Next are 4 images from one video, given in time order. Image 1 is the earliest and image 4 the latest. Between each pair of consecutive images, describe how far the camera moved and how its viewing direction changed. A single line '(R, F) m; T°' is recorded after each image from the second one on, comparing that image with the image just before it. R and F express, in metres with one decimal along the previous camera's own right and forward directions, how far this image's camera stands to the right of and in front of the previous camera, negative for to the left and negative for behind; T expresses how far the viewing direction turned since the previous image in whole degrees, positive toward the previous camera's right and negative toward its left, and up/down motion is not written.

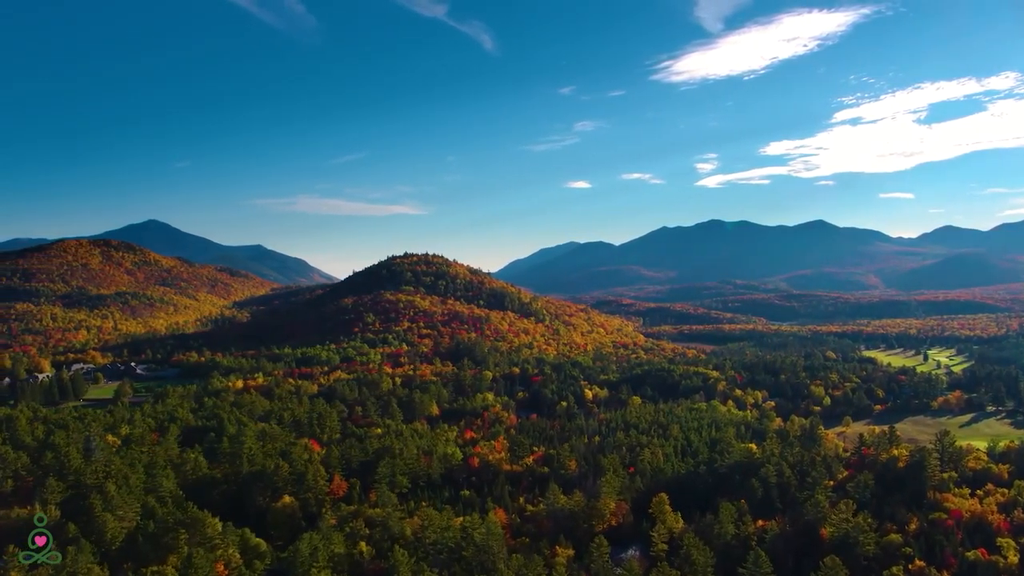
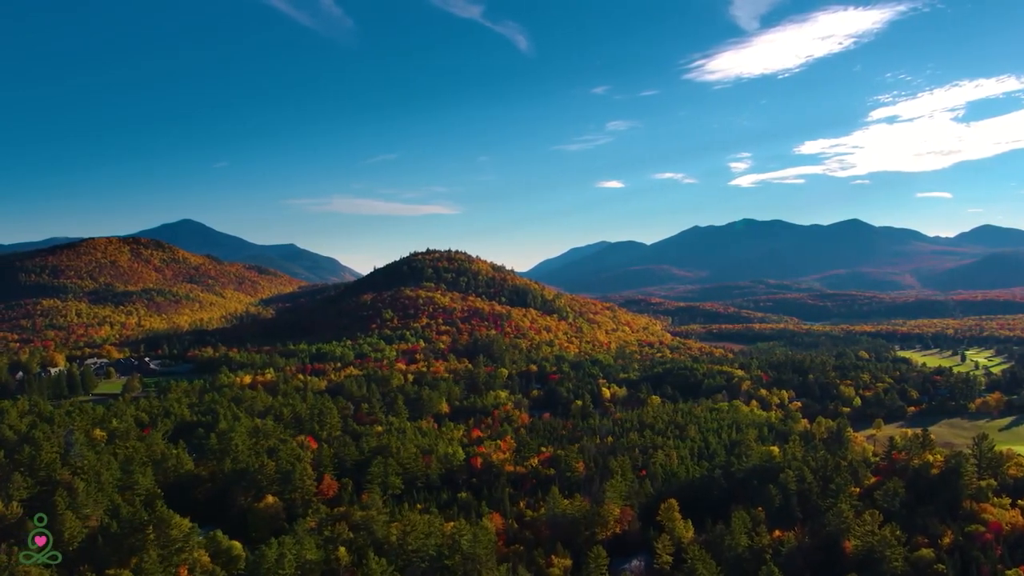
(+3.5, +4.7) m; -2°
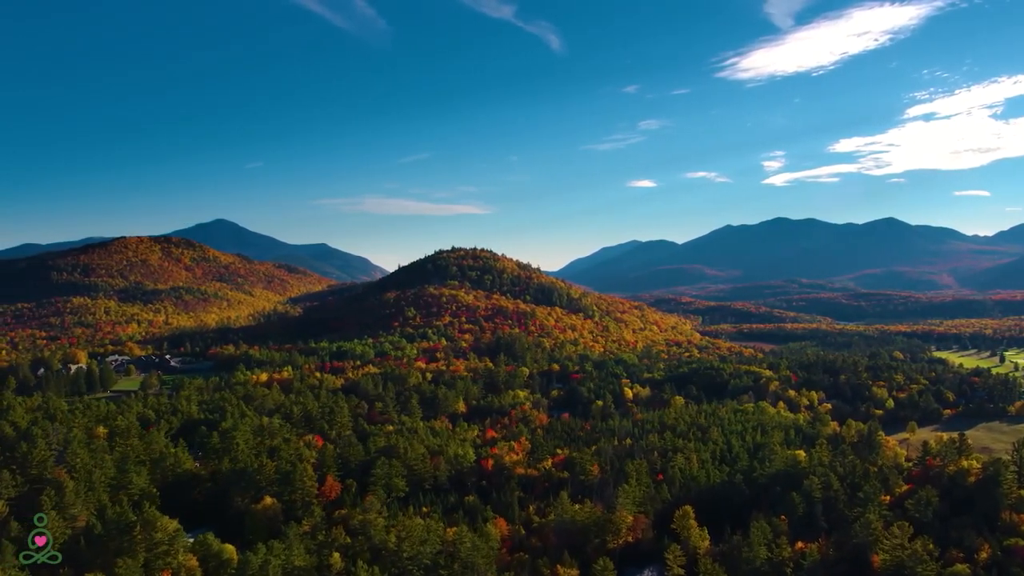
(+2.2, +2.7) m; -2°
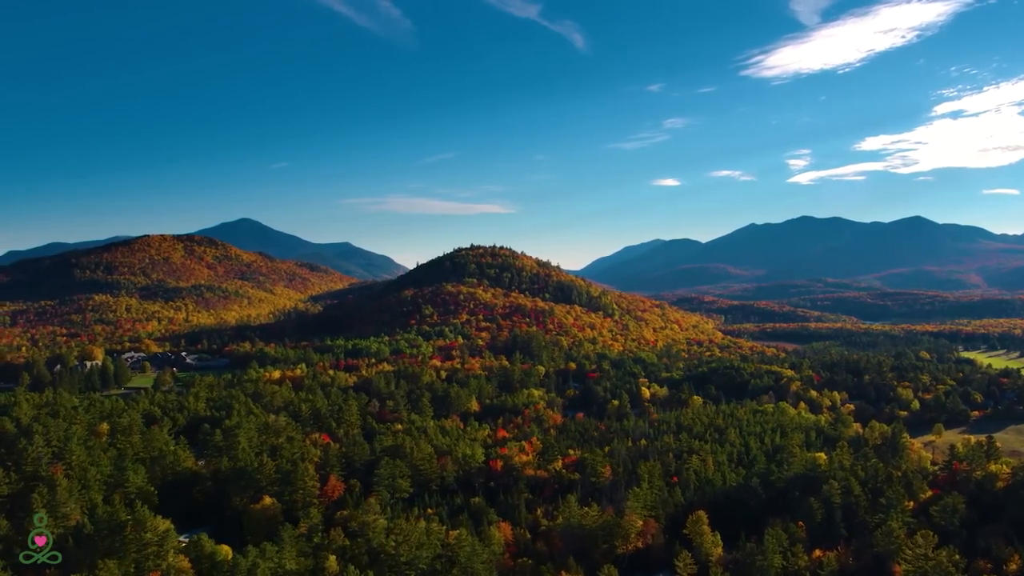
(+1.6, +2.0) m; -2°
